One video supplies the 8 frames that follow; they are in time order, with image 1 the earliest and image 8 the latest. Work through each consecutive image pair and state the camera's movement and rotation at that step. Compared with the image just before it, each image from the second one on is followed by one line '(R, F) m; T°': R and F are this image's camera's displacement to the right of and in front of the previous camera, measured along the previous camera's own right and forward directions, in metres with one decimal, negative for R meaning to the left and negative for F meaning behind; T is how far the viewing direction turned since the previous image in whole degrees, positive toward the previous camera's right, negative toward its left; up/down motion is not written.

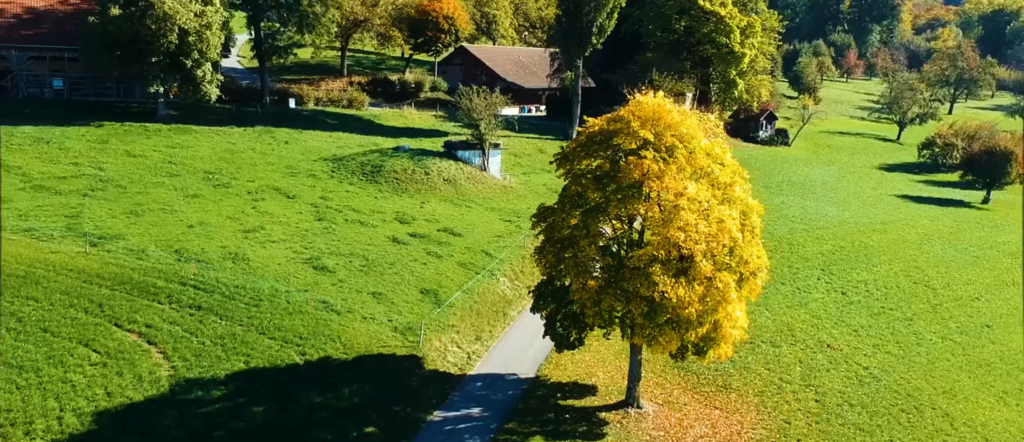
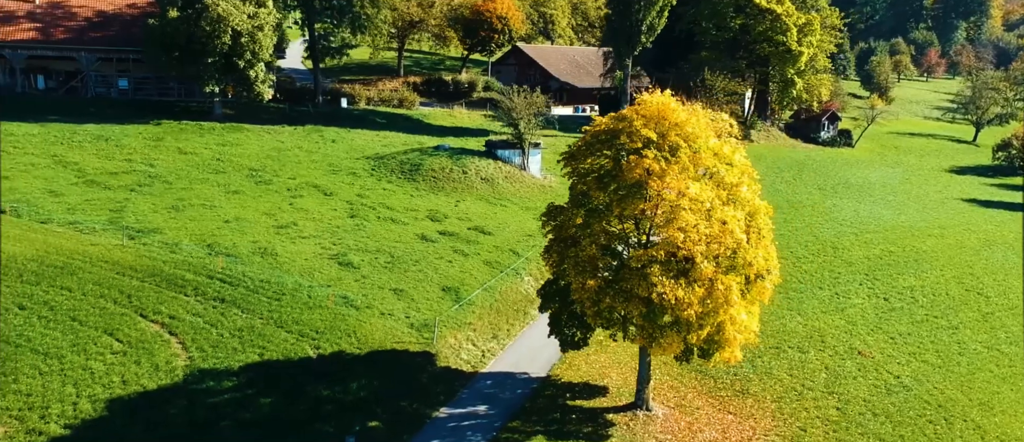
(+2.9, -0.1) m; -6°
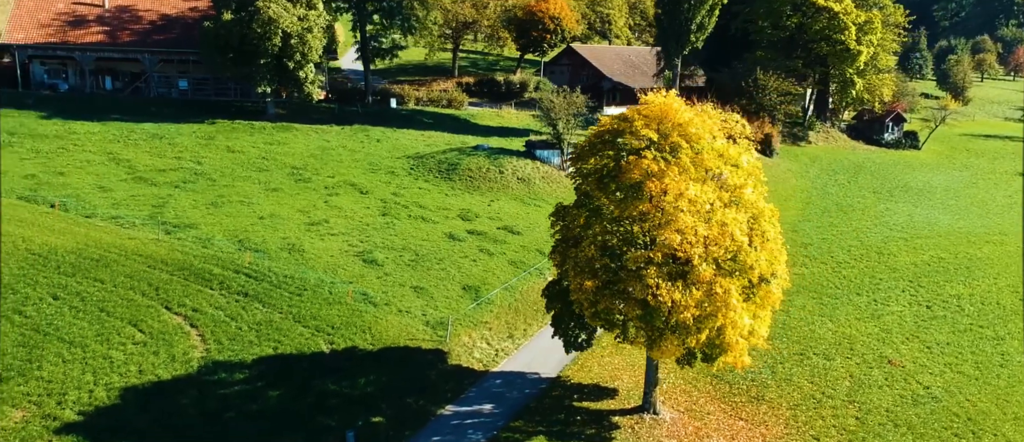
(+2.9, 0.0) m; -6°
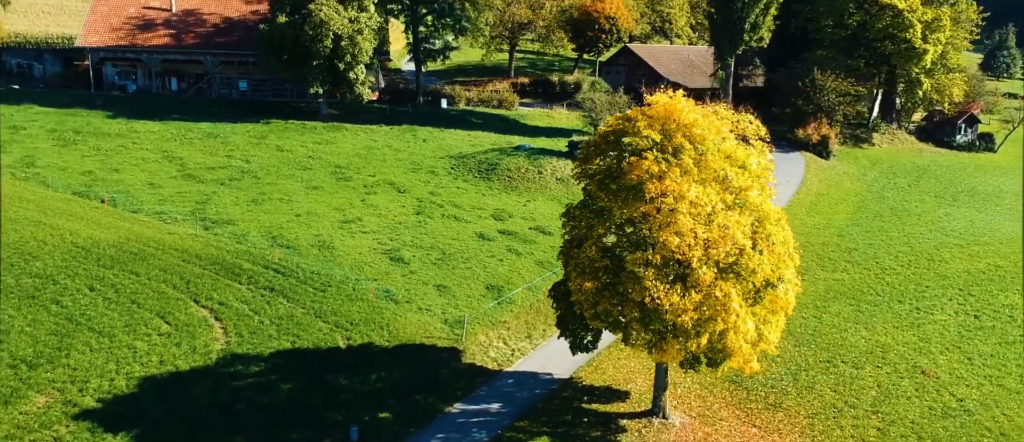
(+2.9, +0.1) m; -6°
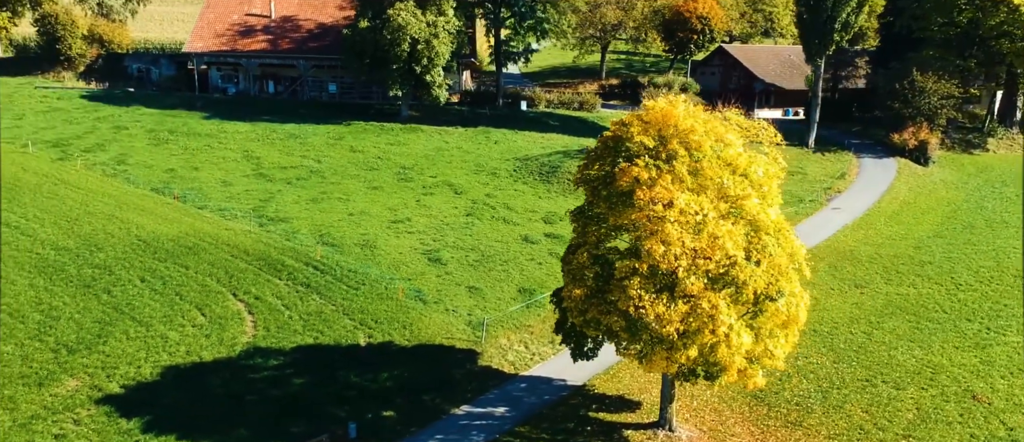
(+5.0, +0.7) m; -9°
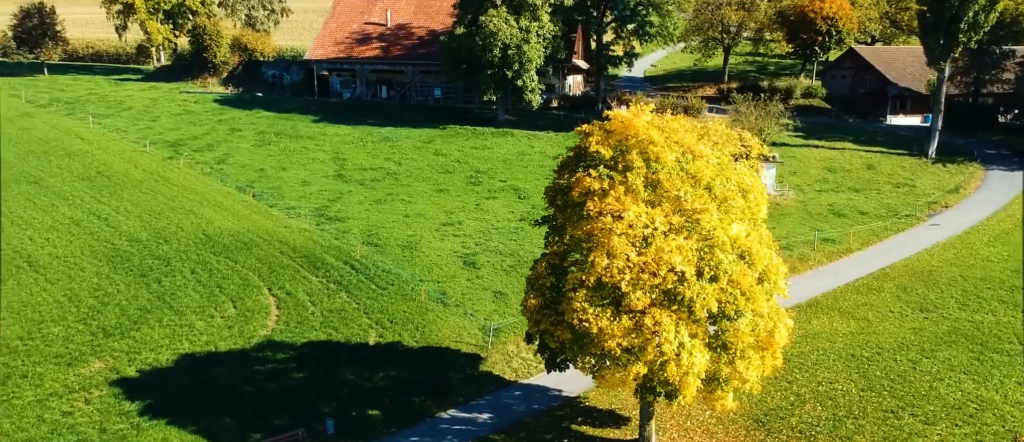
(+7.4, +1.6) m; -13°
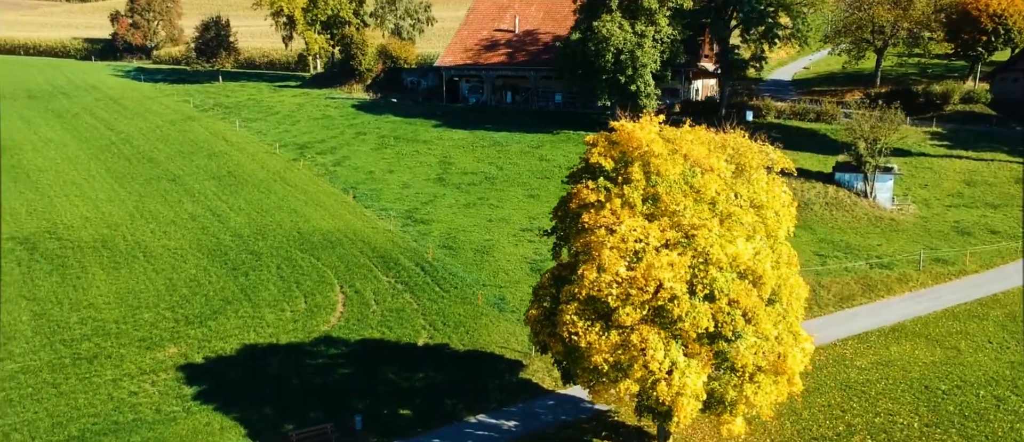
(+5.8, +0.9) m; -12°
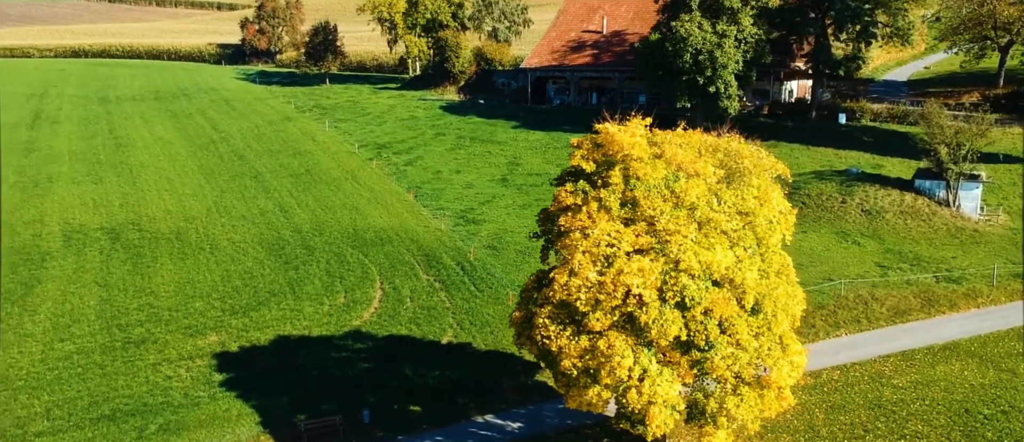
(+4.6, +1.0) m; -9°
